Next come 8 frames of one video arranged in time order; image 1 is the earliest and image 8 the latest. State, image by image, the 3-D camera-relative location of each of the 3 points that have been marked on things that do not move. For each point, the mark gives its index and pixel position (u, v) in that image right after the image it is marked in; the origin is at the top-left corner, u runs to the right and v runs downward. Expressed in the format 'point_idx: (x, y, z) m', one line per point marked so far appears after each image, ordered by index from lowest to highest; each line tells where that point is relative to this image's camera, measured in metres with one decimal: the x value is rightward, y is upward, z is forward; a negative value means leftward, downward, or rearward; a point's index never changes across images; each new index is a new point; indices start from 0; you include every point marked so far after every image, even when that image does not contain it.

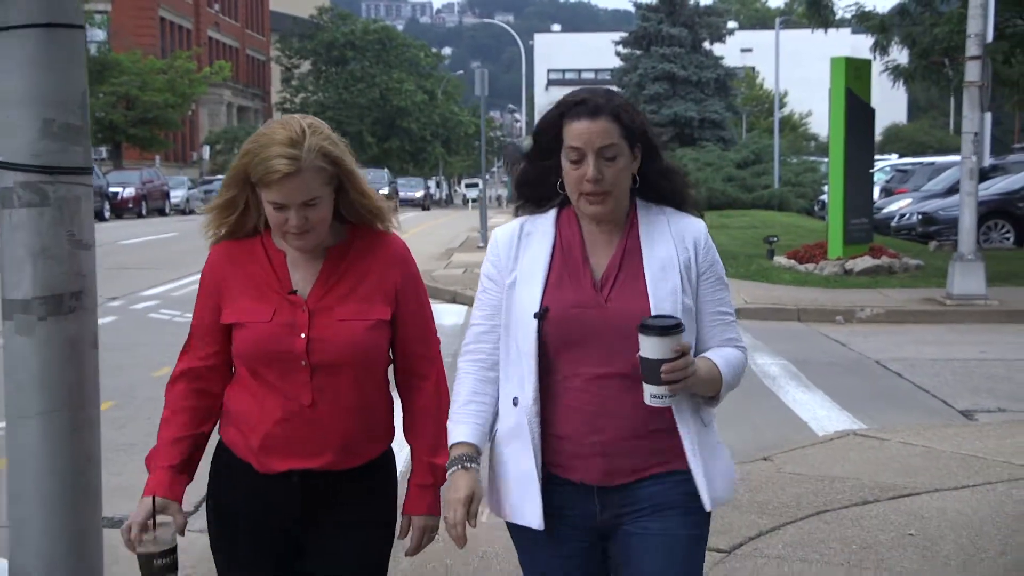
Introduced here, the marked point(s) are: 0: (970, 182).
0: (+6.5, +1.5, +14.0) m
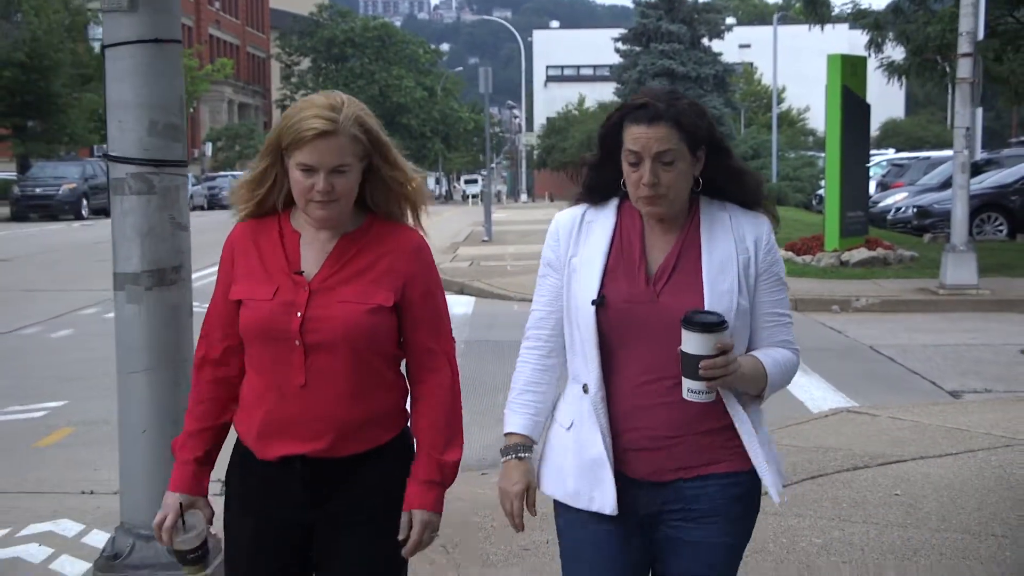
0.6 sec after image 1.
0: (+6.6, +1.7, +14.5) m
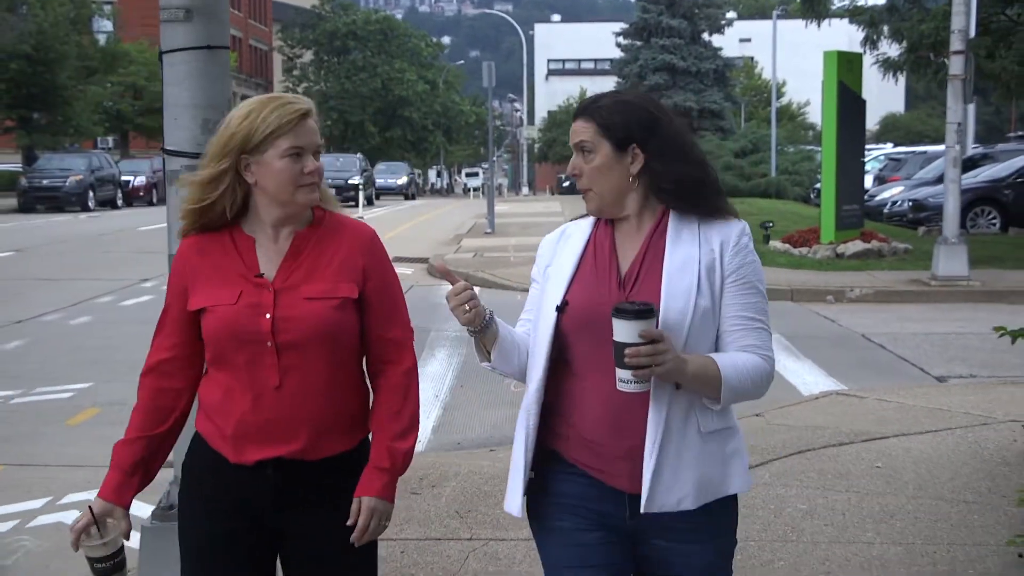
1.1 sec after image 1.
0: (+6.6, +1.8, +14.9) m
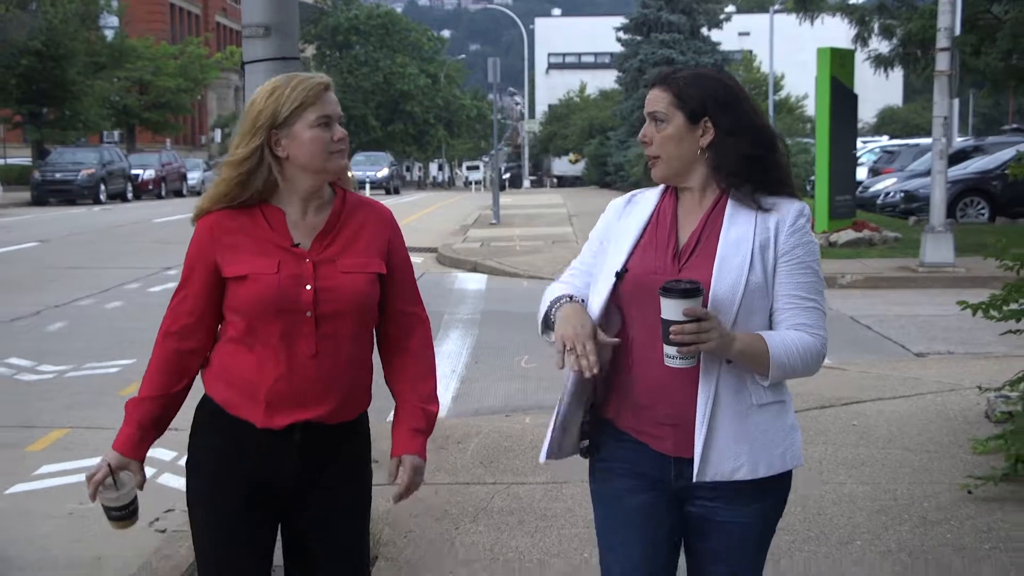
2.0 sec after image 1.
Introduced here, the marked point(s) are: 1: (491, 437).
0: (+6.7, +2.0, +15.7) m
1: (-0.1, -1.0, +6.9) m
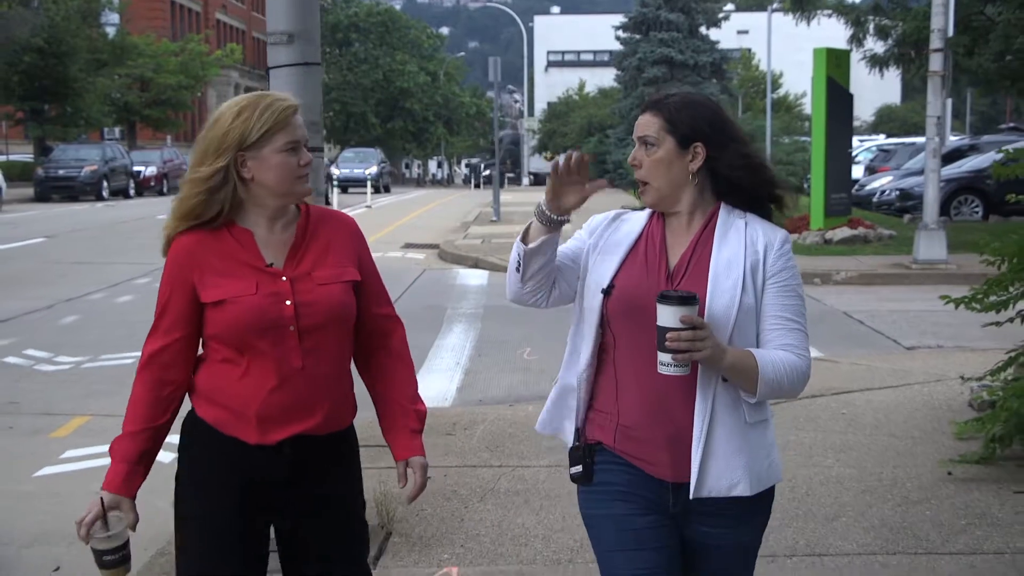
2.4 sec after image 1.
0: (+6.7, +2.1, +16.0) m
1: (-0.1, -1.0, +7.2) m
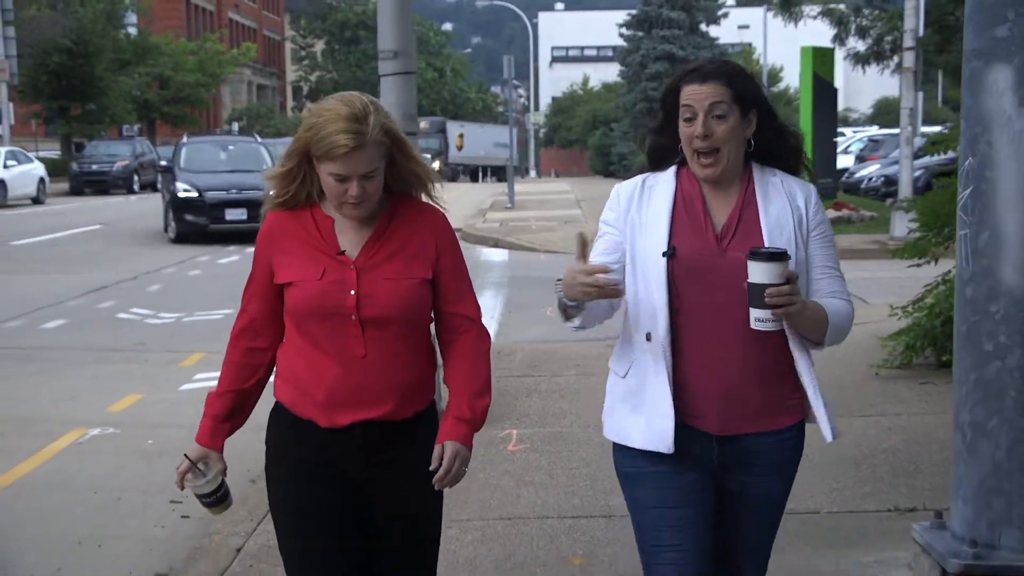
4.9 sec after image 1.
0: (+7.1, +2.5, +17.9) m
1: (+0.2, -0.6, +9.1) m
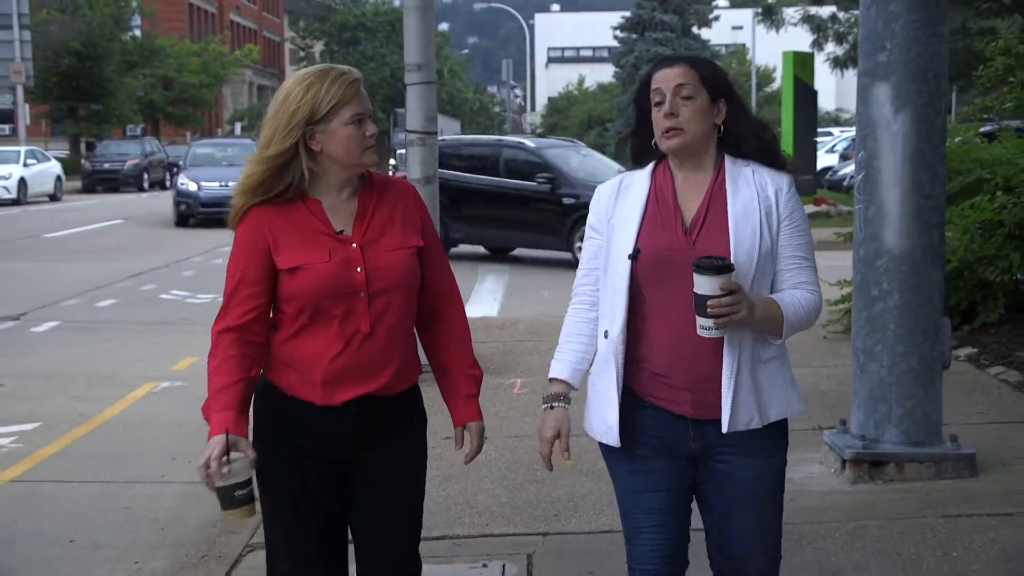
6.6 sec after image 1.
0: (+7.0, +2.8, +19.3) m
1: (+0.2, -0.4, +10.5) m
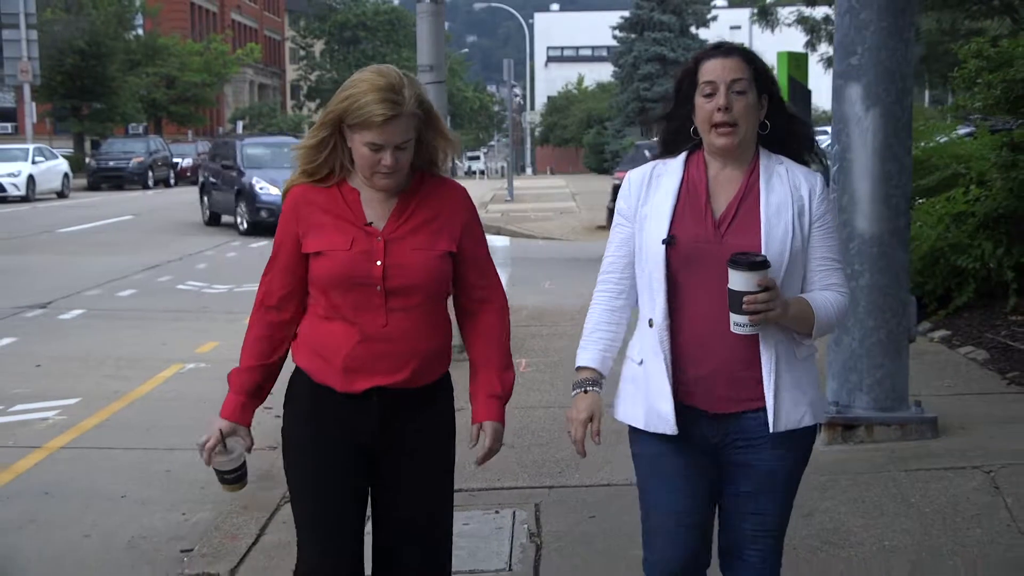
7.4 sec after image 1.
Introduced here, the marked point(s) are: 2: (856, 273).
0: (+7.1, +2.9, +19.8) m
1: (+0.2, -0.3, +11.0) m
2: (+2.0, +0.1, +5.8) m
